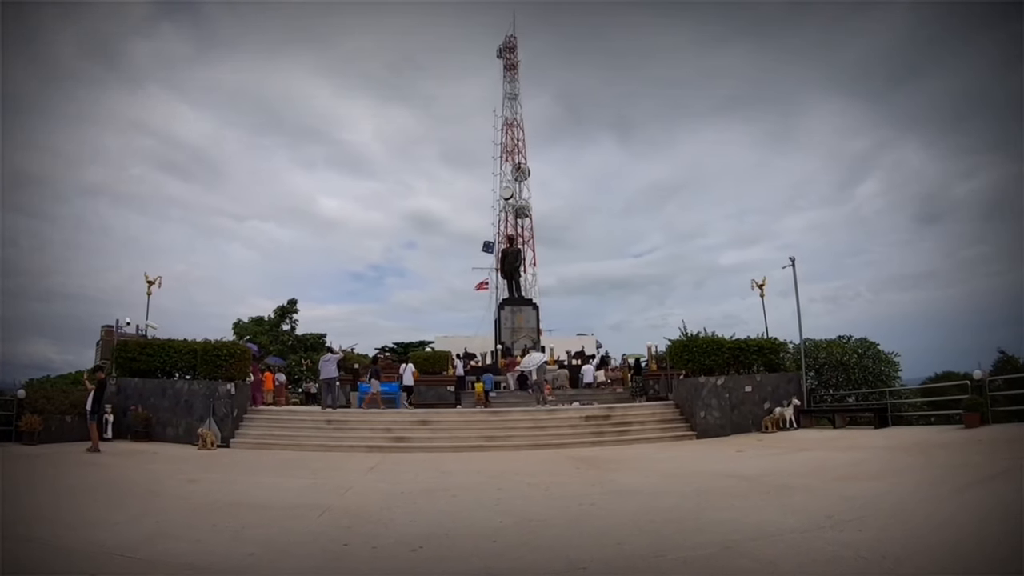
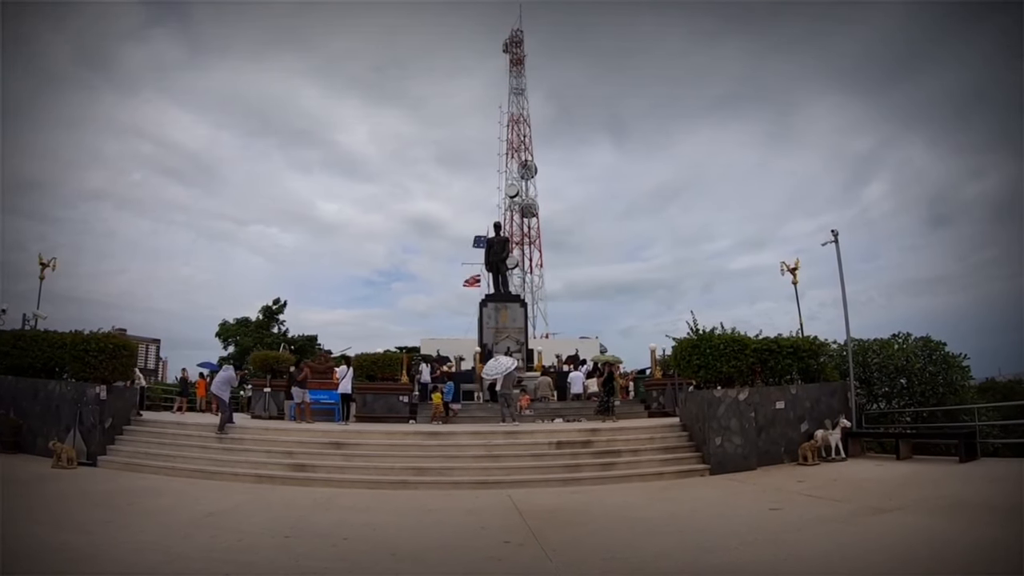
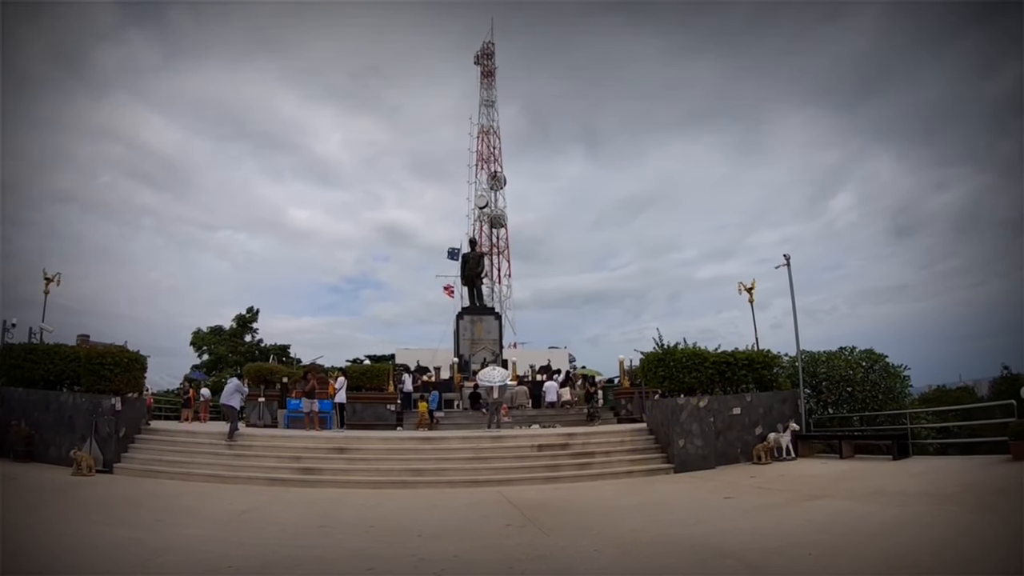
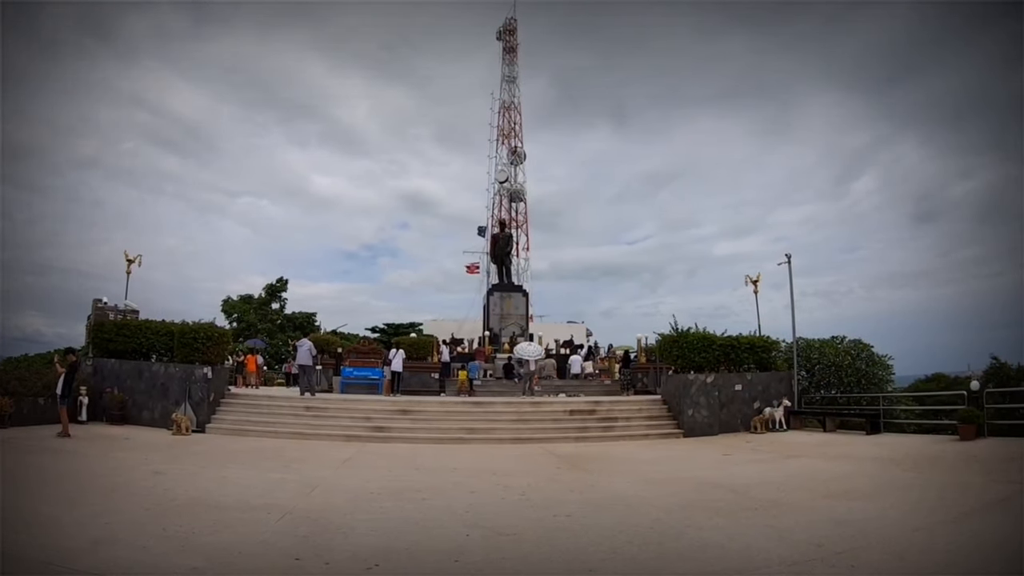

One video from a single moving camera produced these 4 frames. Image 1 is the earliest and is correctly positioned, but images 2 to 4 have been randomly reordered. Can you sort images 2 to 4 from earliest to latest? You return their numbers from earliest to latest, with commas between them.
4, 3, 2
